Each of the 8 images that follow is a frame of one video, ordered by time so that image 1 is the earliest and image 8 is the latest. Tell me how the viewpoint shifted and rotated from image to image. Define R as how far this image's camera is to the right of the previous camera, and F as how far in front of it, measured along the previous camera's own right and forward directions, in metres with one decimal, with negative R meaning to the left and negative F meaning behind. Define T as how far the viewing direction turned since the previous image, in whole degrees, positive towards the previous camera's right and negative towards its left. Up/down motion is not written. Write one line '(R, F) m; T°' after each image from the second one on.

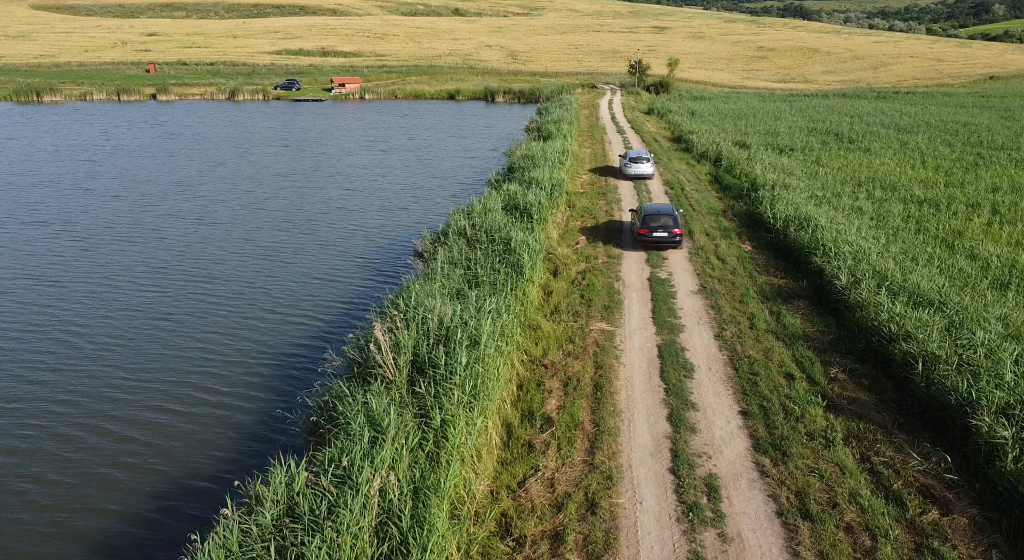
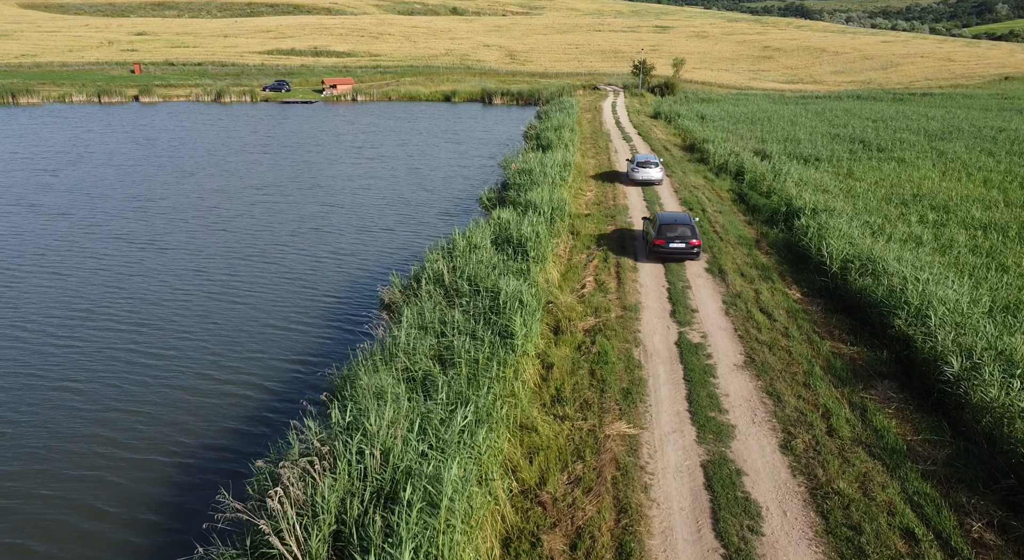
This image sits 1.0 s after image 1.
(+0.2, +4.5) m; 0°
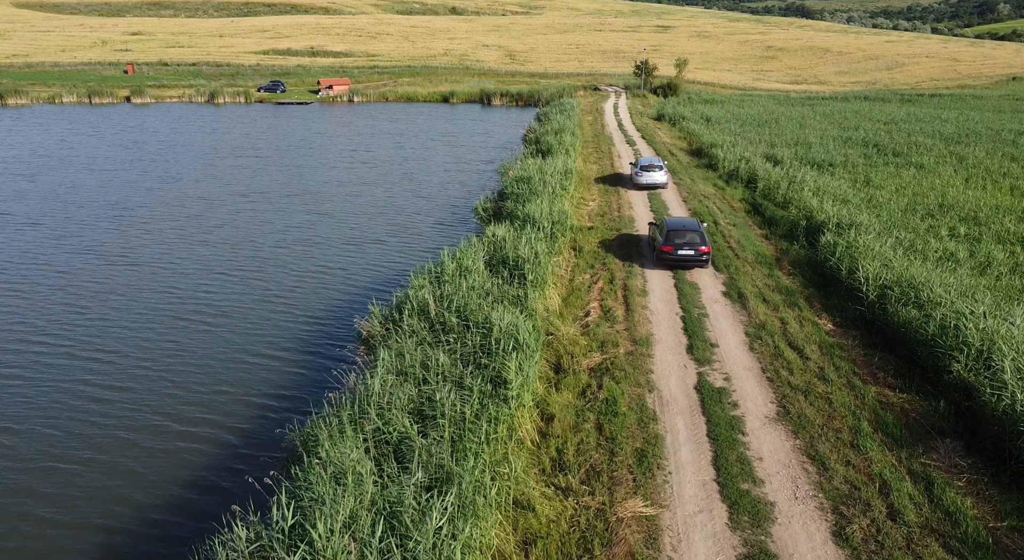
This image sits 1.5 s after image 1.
(+0.1, +2.1) m; 0°
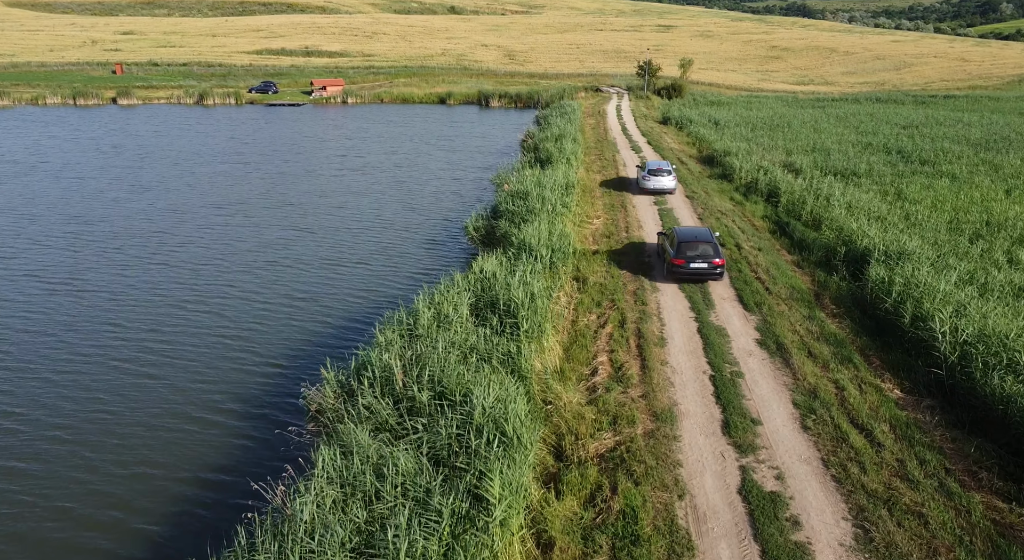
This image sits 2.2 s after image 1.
(+0.2, +3.2) m; 0°
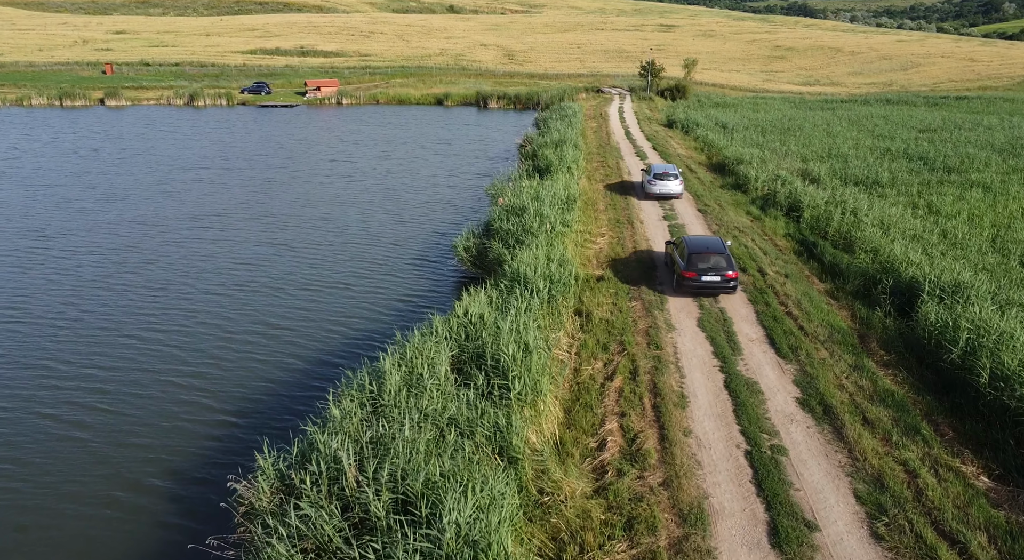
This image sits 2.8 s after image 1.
(+0.2, +2.7) m; 0°
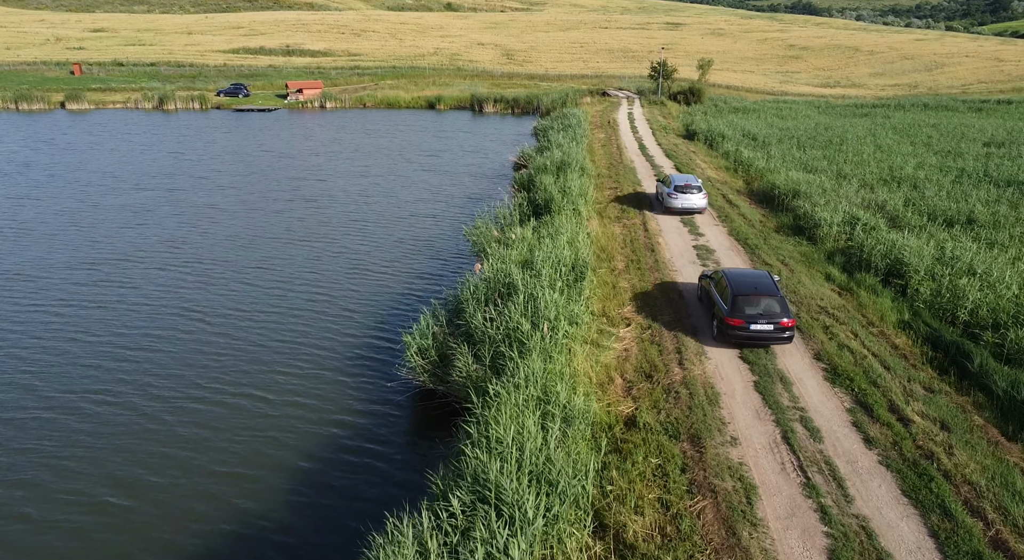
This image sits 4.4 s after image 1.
(+0.4, +8.0) m; 0°
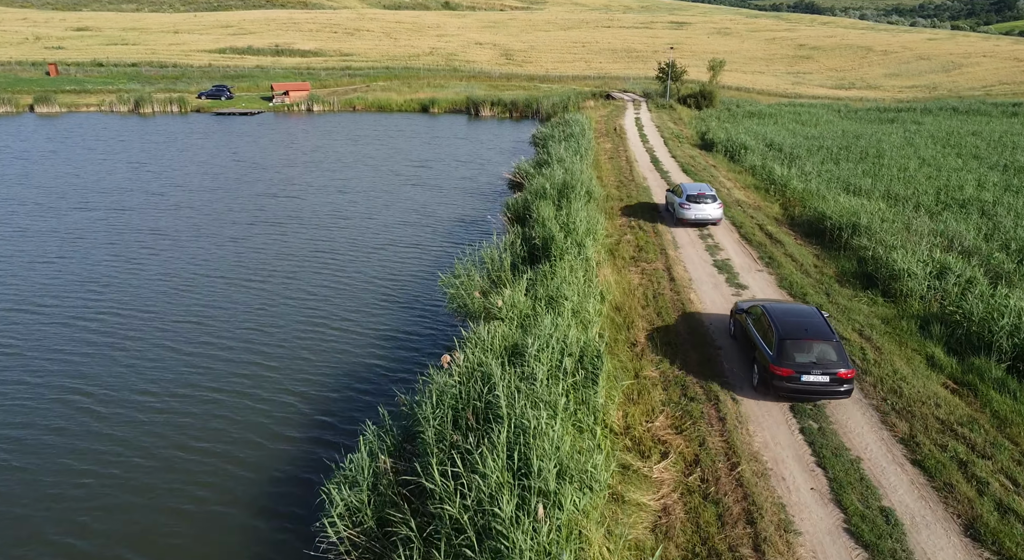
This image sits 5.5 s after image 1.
(+0.3, +5.4) m; 0°
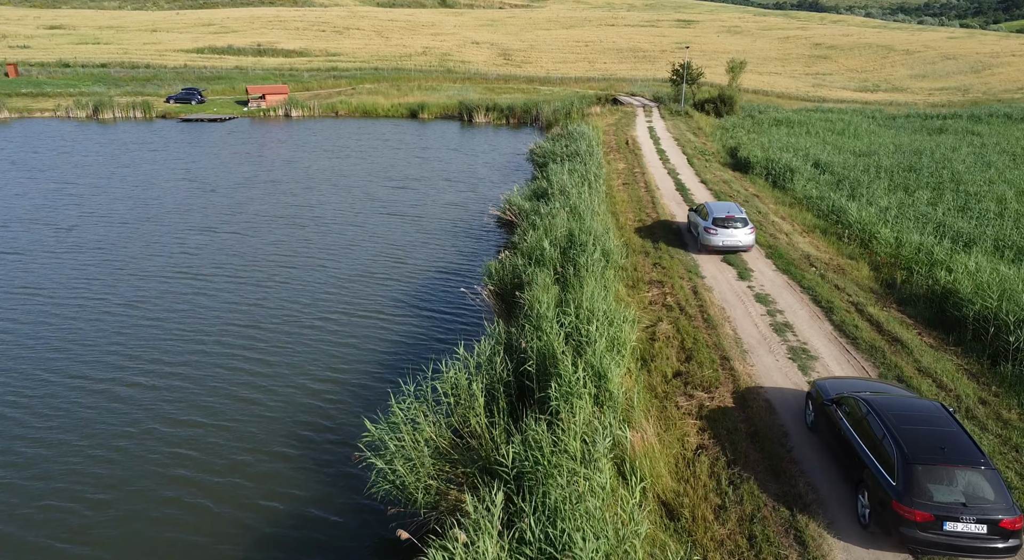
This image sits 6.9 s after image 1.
(+0.4, +8.0) m; 0°
